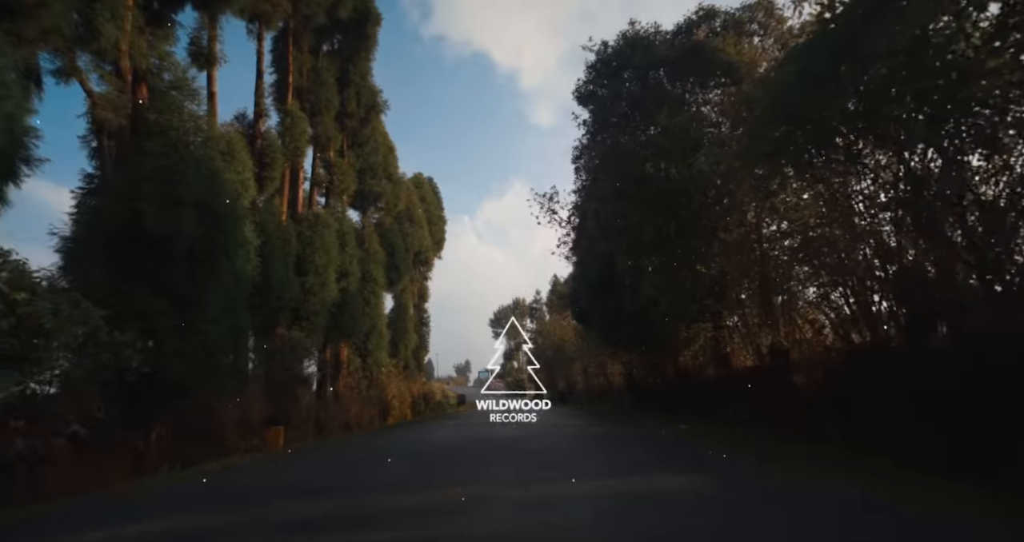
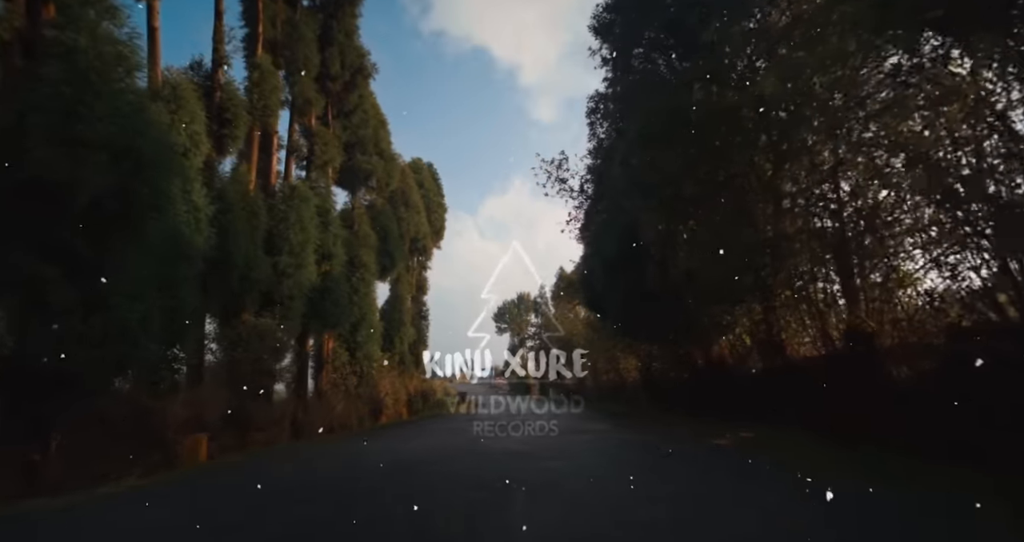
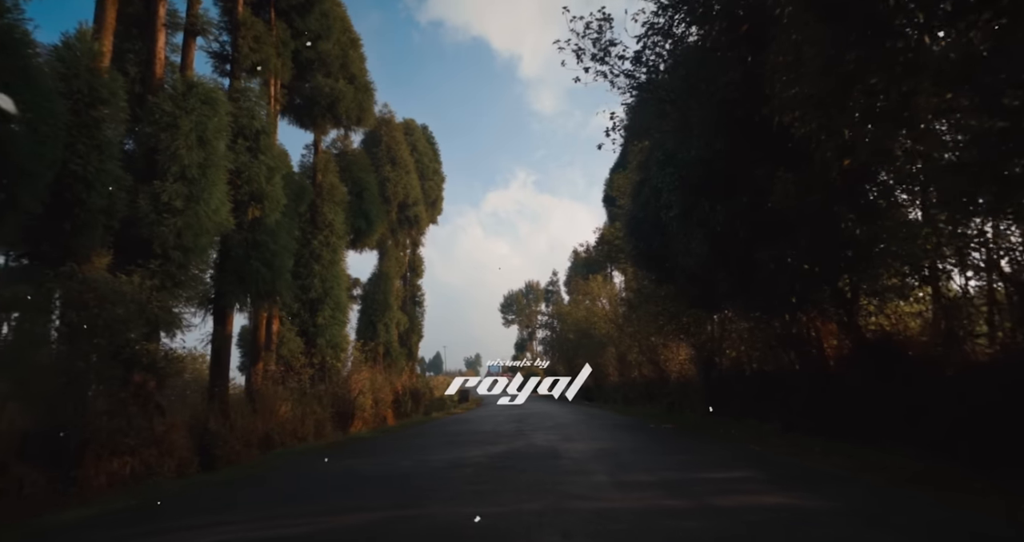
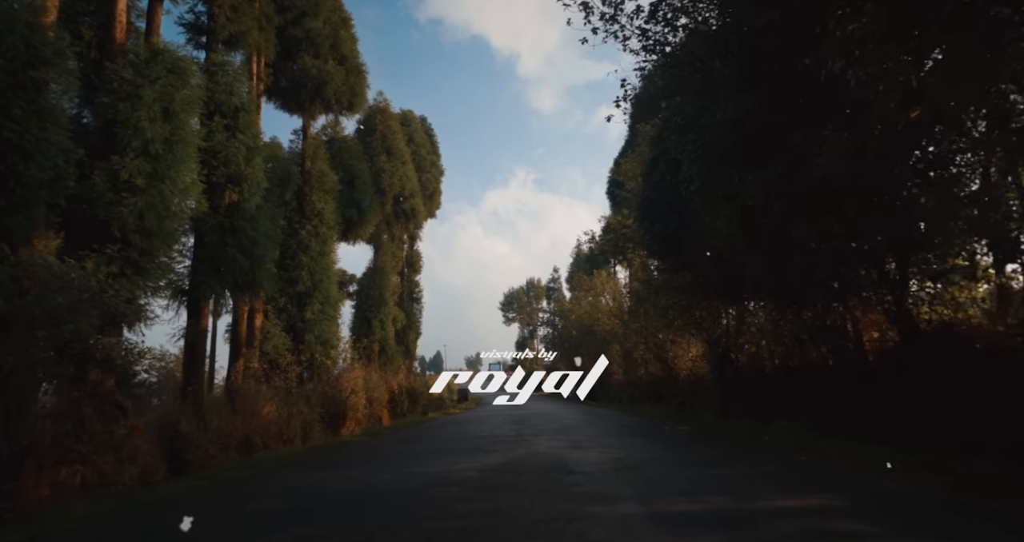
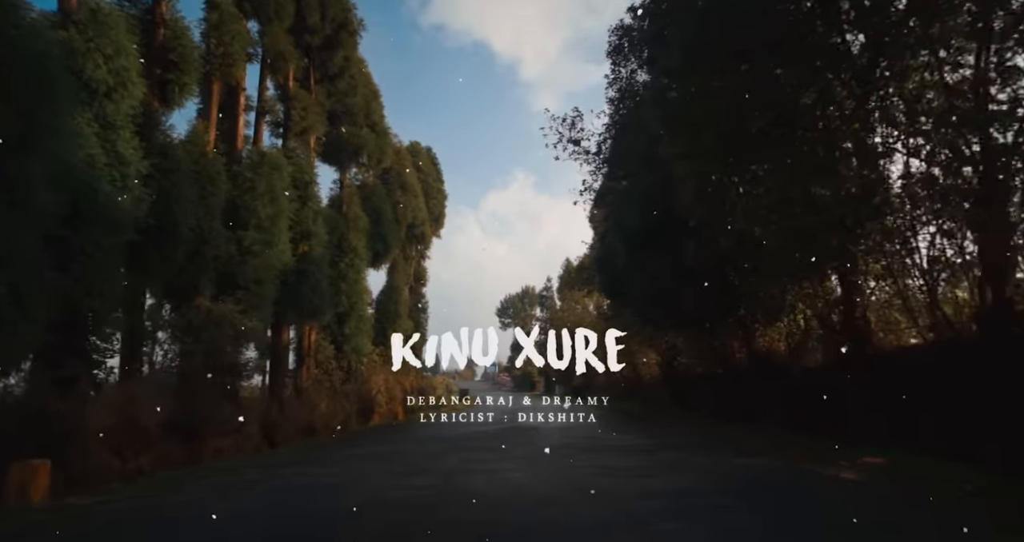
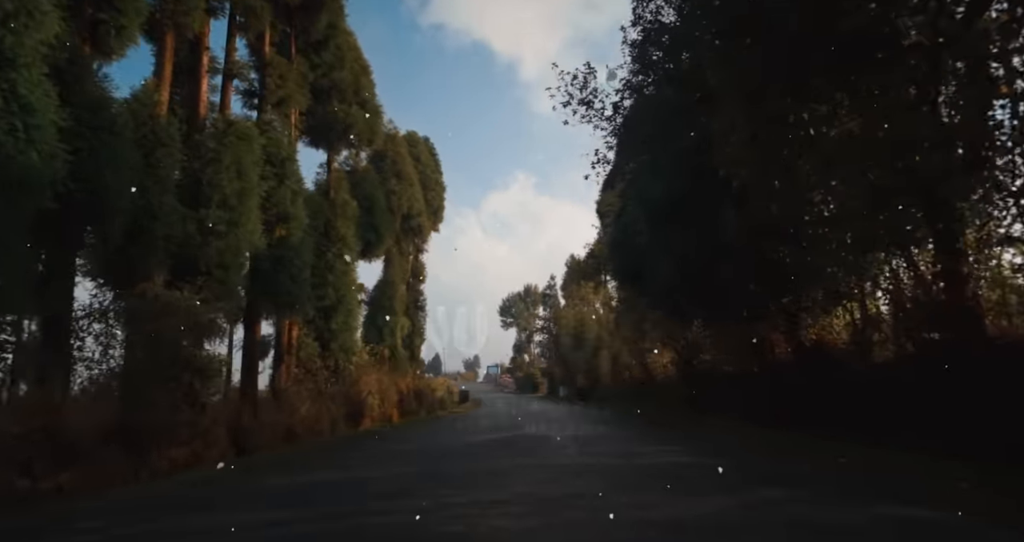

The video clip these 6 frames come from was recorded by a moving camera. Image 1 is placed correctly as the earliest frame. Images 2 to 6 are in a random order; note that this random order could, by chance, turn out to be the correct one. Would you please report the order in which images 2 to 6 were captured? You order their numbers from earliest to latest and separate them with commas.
2, 5, 6, 3, 4
